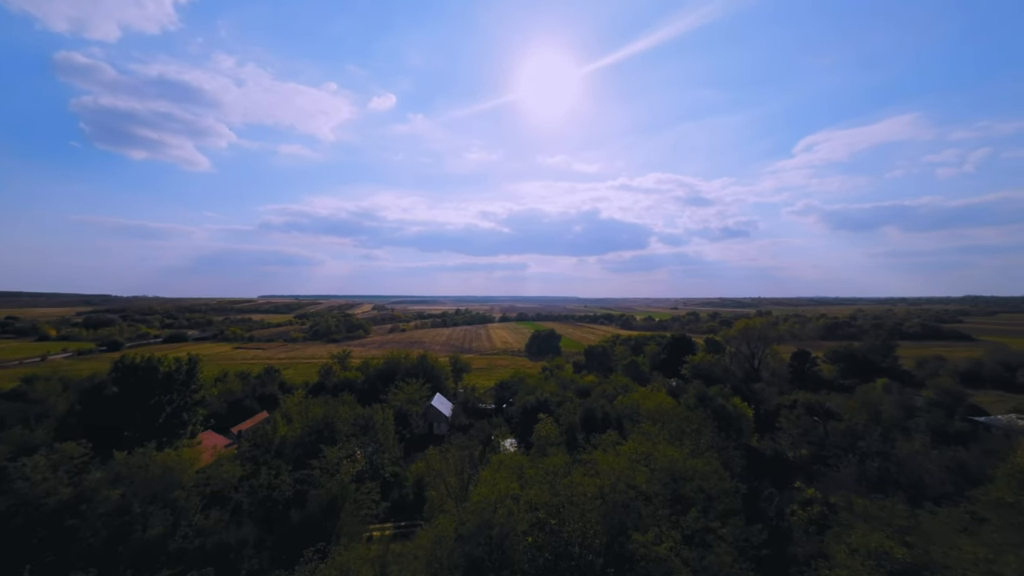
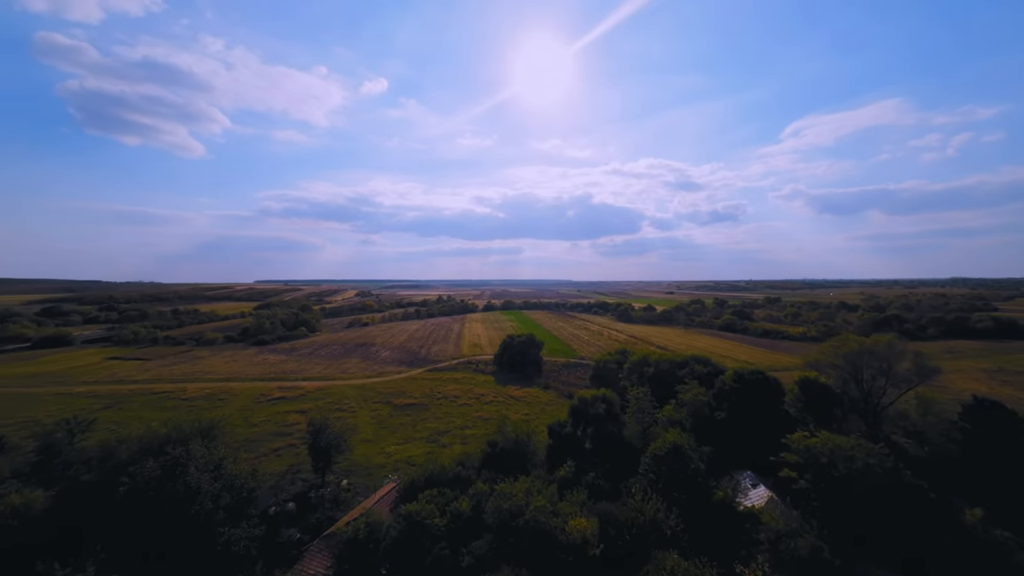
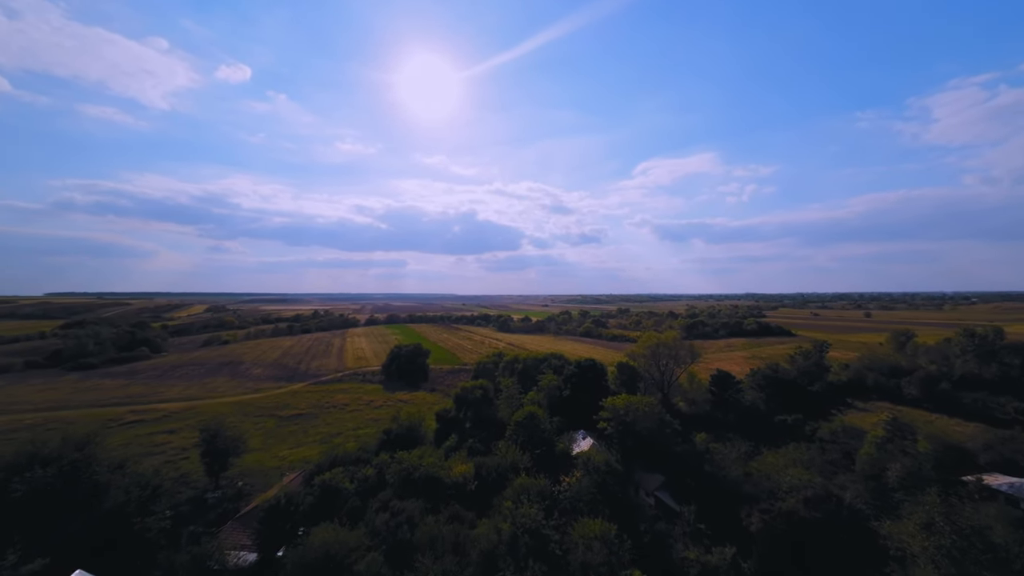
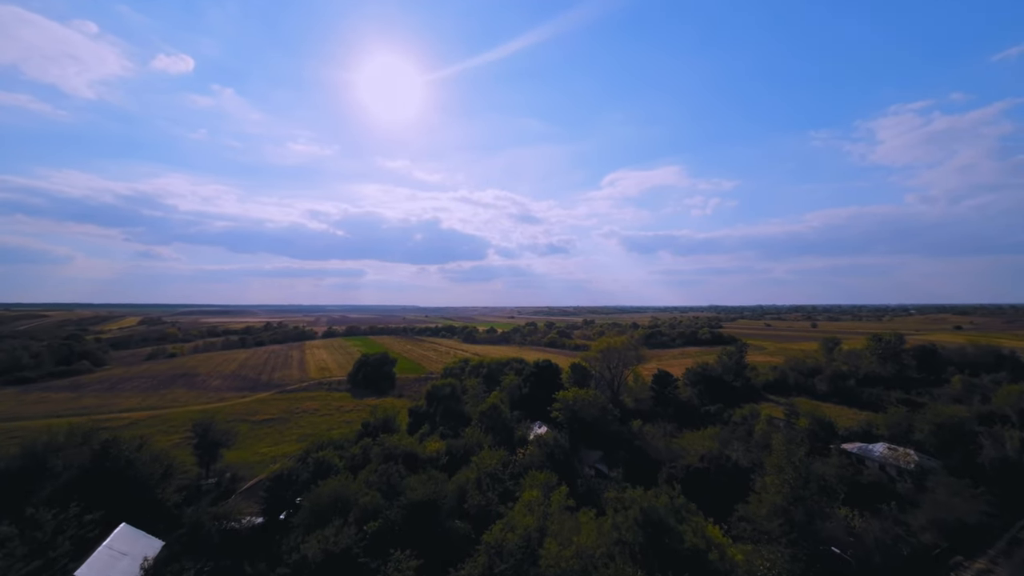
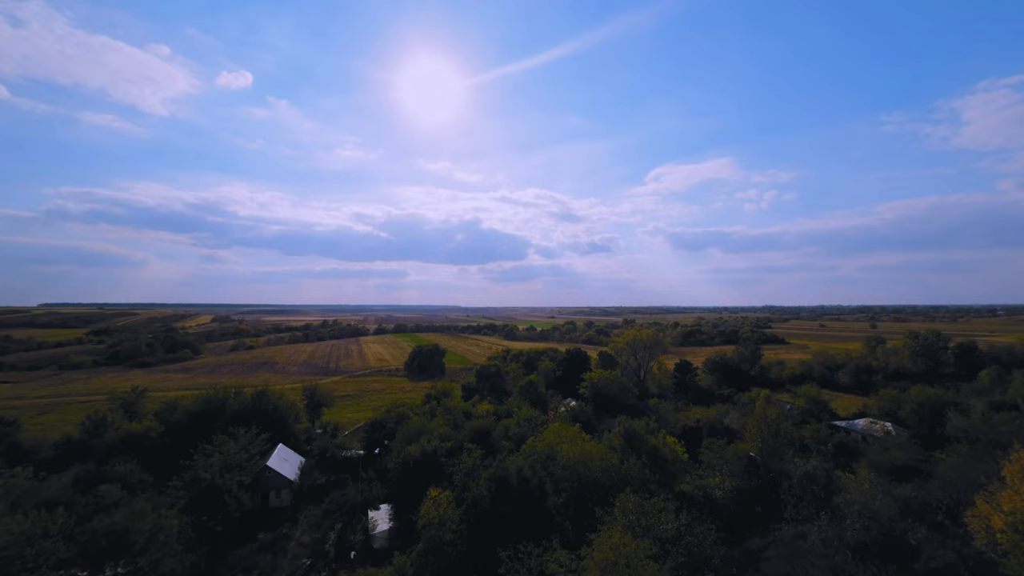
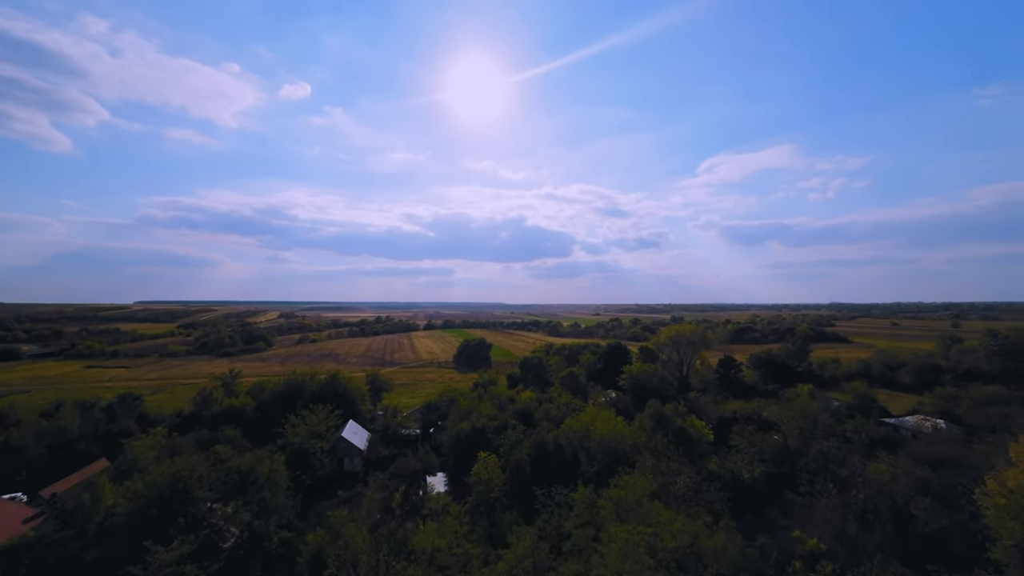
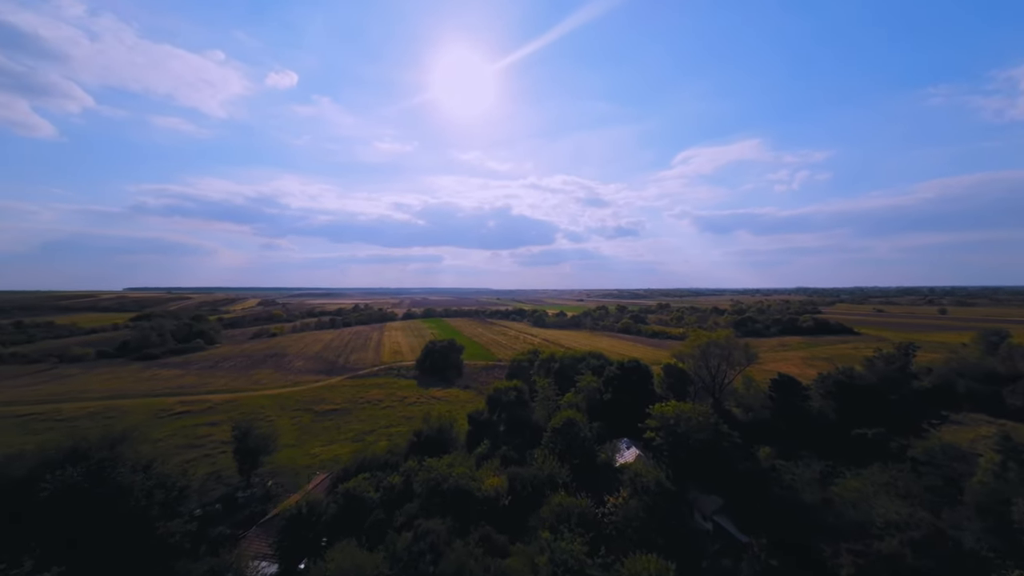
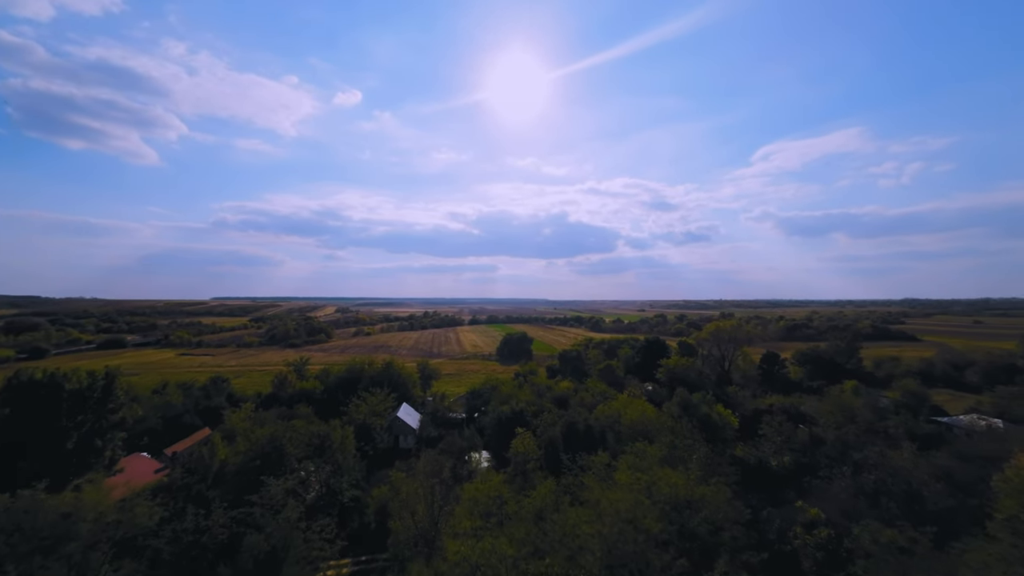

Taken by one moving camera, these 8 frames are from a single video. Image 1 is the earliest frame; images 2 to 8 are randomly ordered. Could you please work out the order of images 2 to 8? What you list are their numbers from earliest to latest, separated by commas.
8, 6, 5, 4, 3, 7, 2
